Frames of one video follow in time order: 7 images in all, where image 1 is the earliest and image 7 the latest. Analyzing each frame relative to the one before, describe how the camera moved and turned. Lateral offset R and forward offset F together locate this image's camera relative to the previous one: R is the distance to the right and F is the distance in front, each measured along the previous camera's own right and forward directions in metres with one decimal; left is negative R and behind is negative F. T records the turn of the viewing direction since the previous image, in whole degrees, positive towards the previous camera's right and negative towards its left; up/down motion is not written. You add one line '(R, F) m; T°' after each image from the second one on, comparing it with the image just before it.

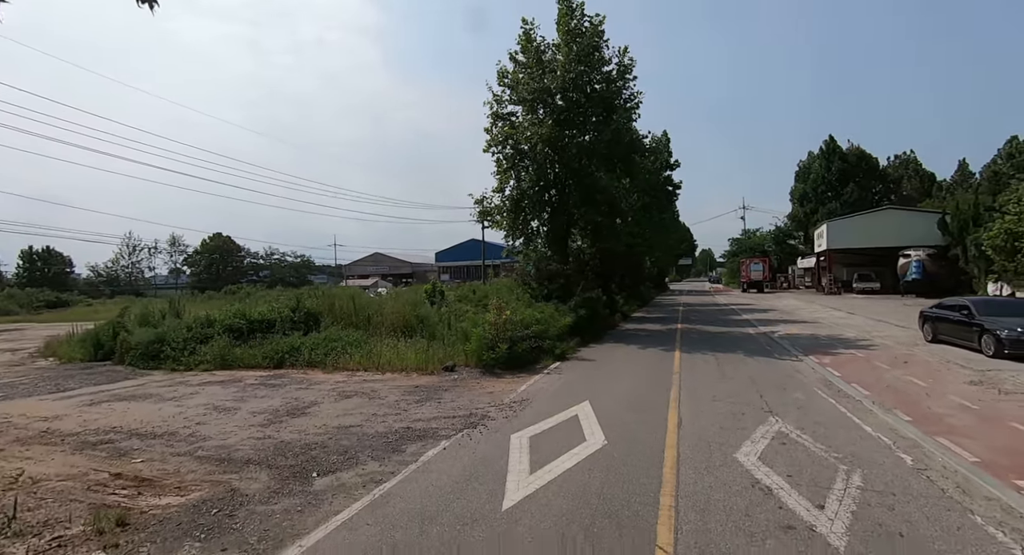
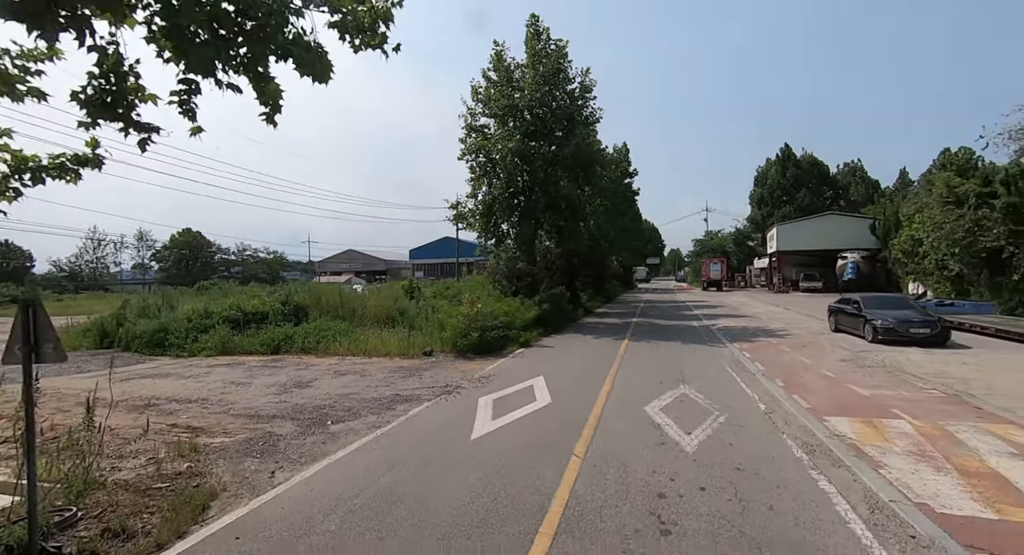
(+0.1, -2.0) m; +3°
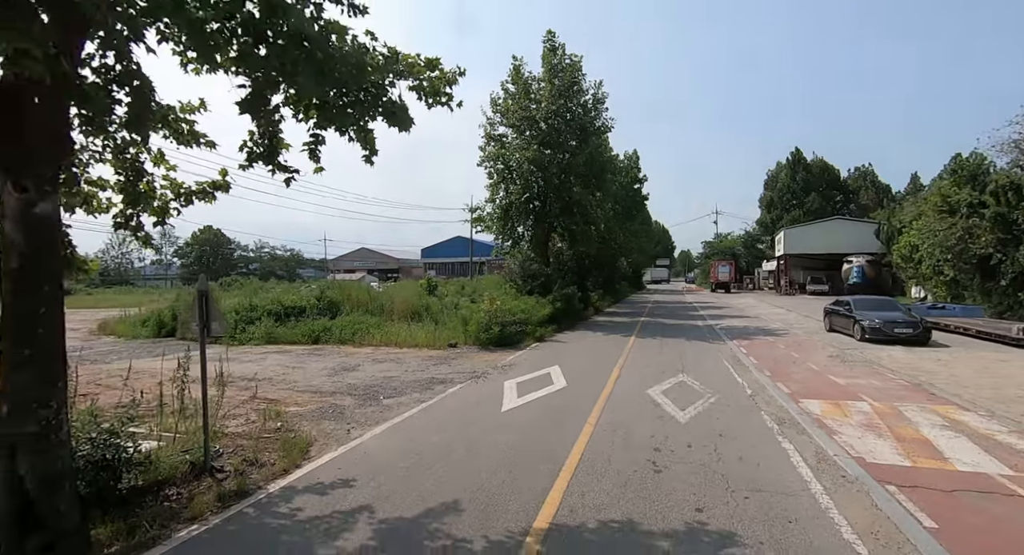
(-0.3, -1.4) m; -1°
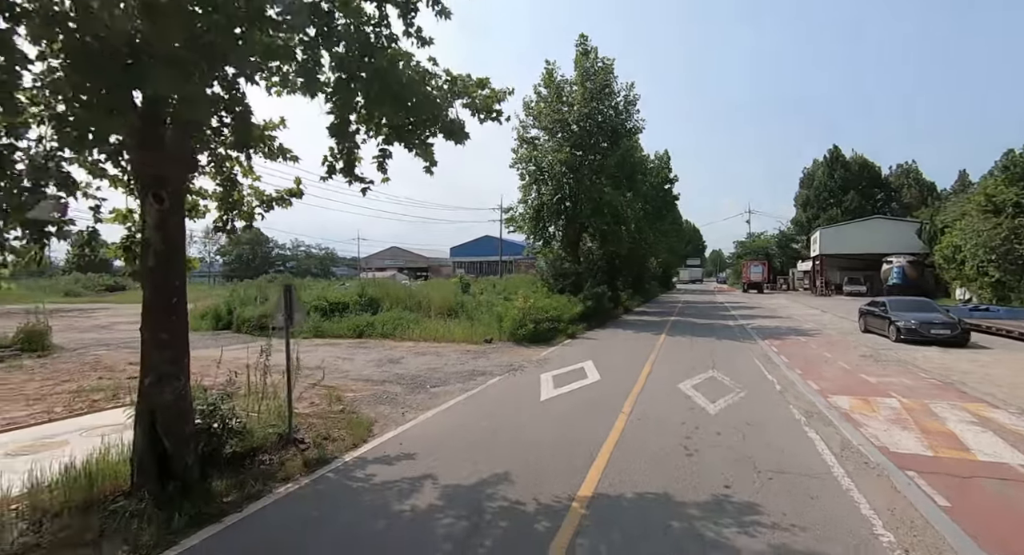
(-0.2, -0.6) m; -3°
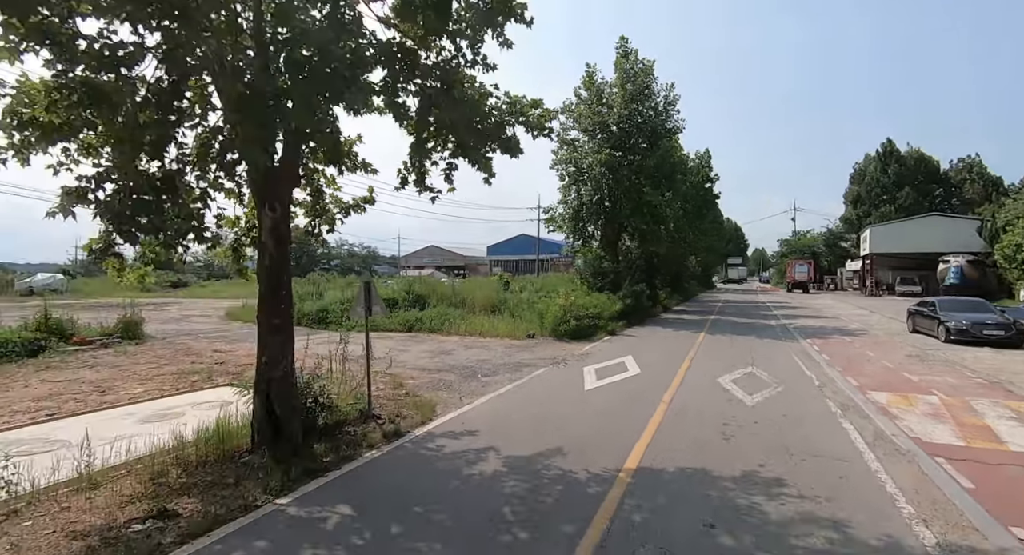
(-0.2, -0.8) m; -4°
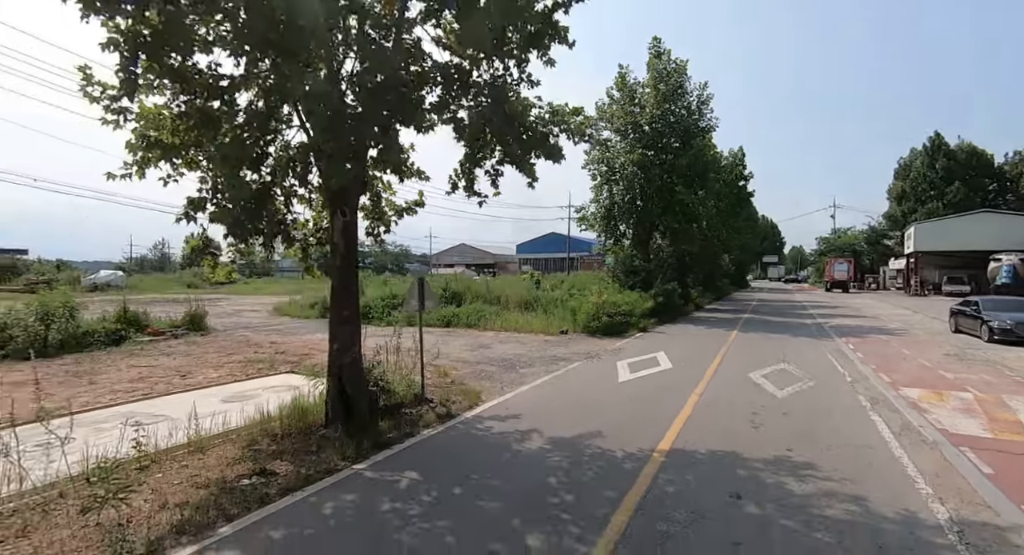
(-0.2, -0.6) m; -4°
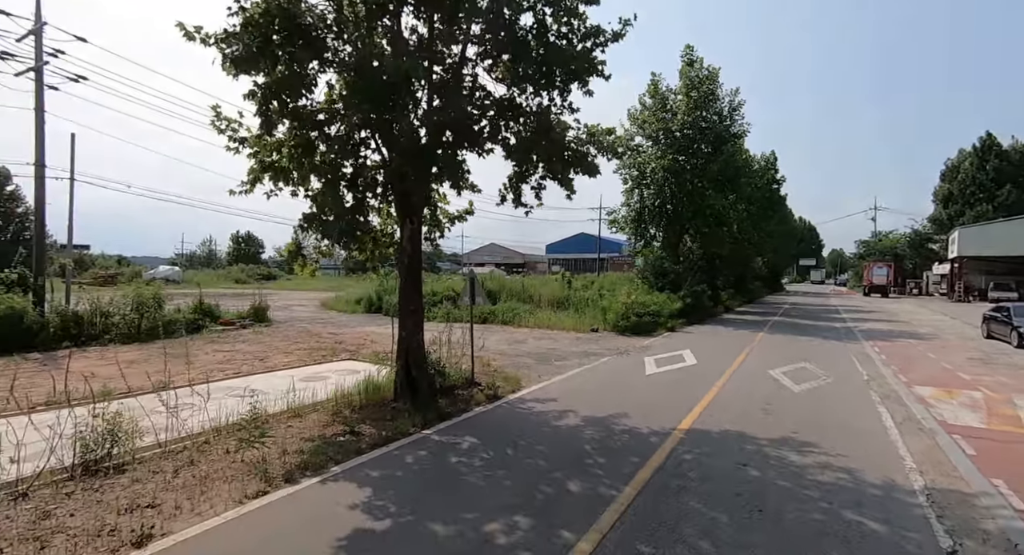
(-0.2, -1.1) m; -4°
